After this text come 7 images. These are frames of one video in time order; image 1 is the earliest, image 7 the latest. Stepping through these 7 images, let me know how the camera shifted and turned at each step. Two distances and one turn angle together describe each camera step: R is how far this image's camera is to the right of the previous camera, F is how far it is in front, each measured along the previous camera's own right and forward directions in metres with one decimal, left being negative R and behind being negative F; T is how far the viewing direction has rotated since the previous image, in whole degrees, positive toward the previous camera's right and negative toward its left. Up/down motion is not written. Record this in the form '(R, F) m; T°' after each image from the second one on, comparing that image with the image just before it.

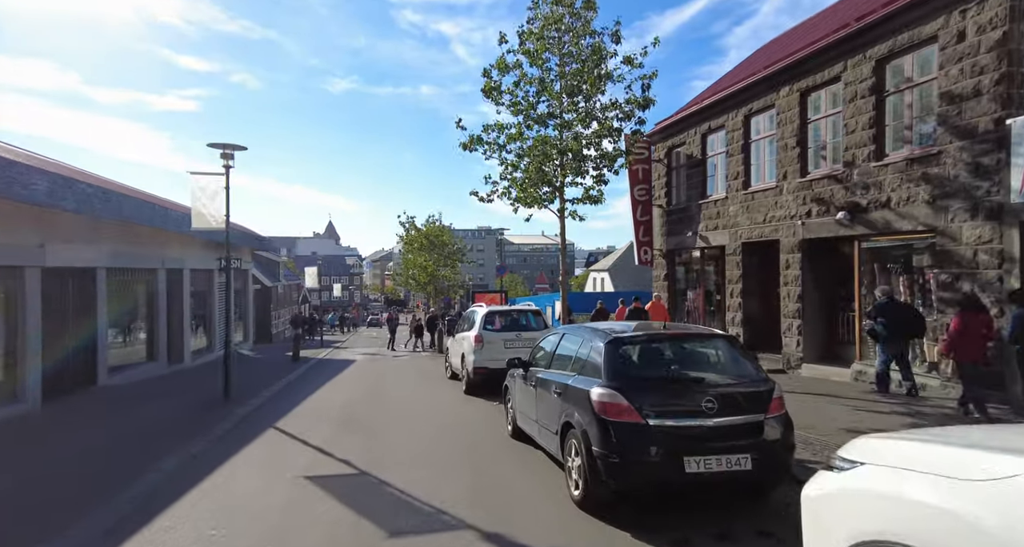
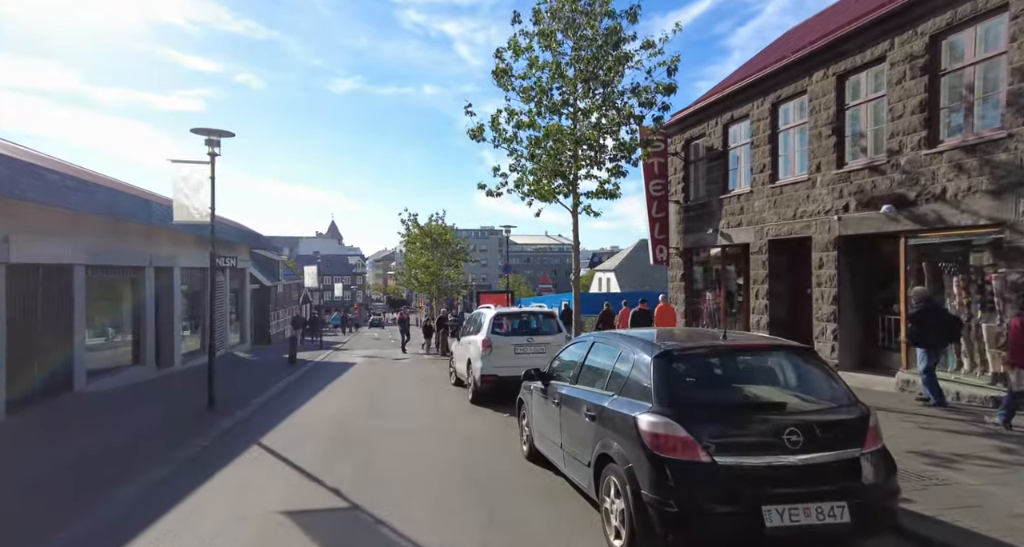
(-0.1, +0.9) m; 0°
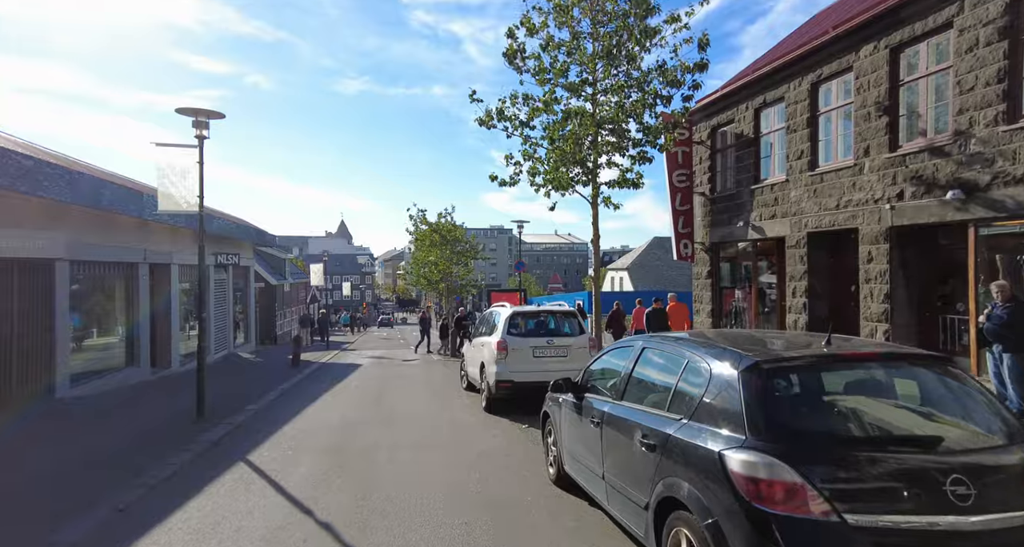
(-0.1, +0.9) m; -1°
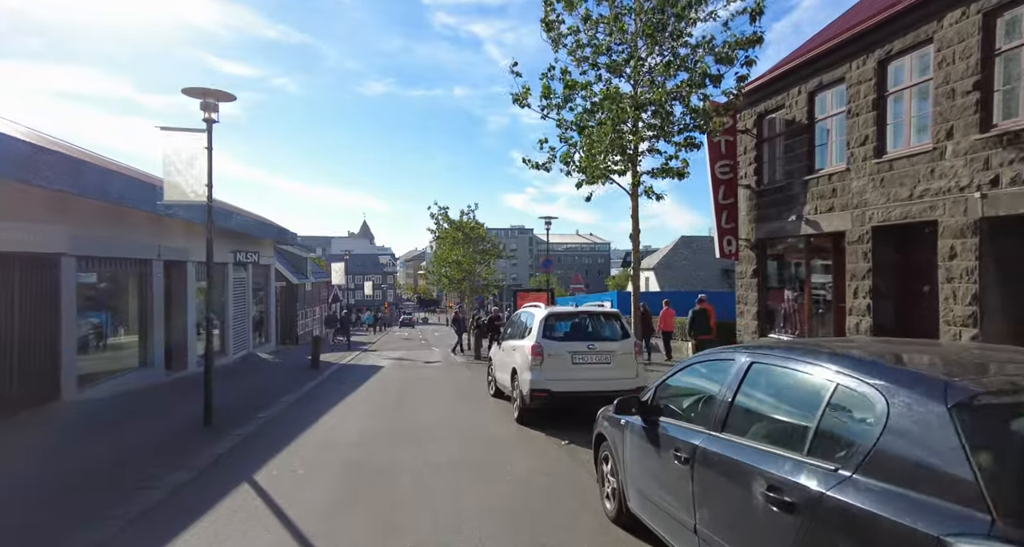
(-0.2, +0.8) m; -2°
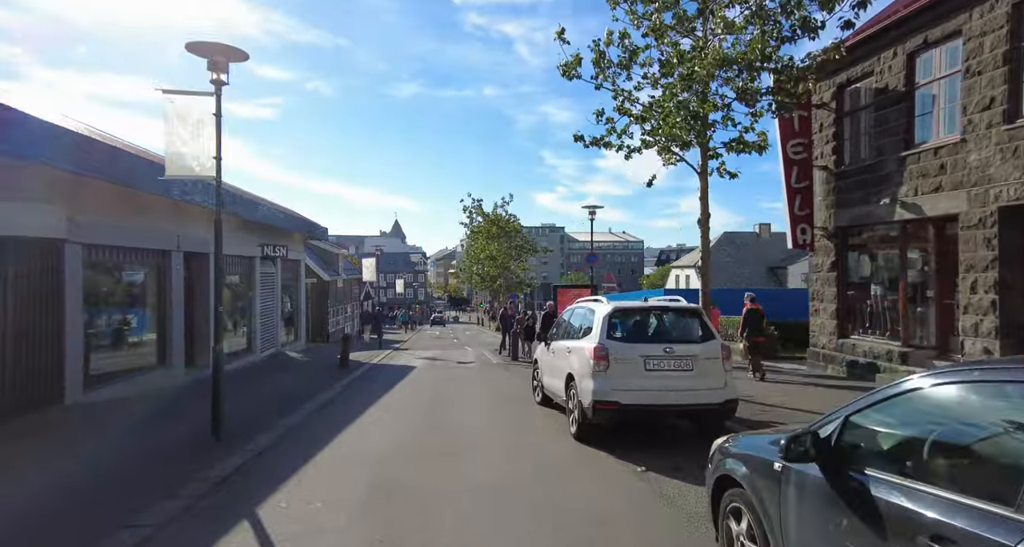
(-0.3, +1.2) m; -3°
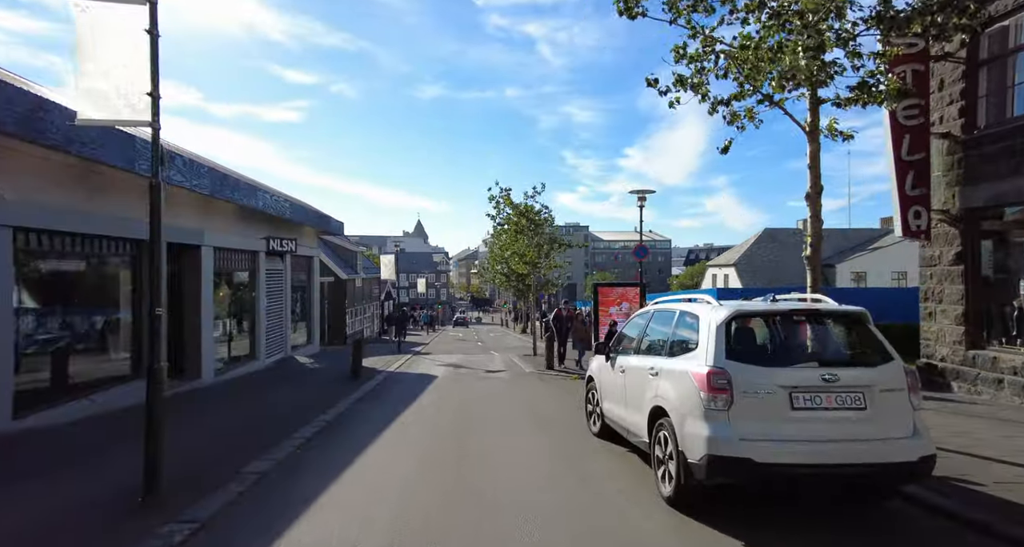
(-0.4, +2.1) m; -2°
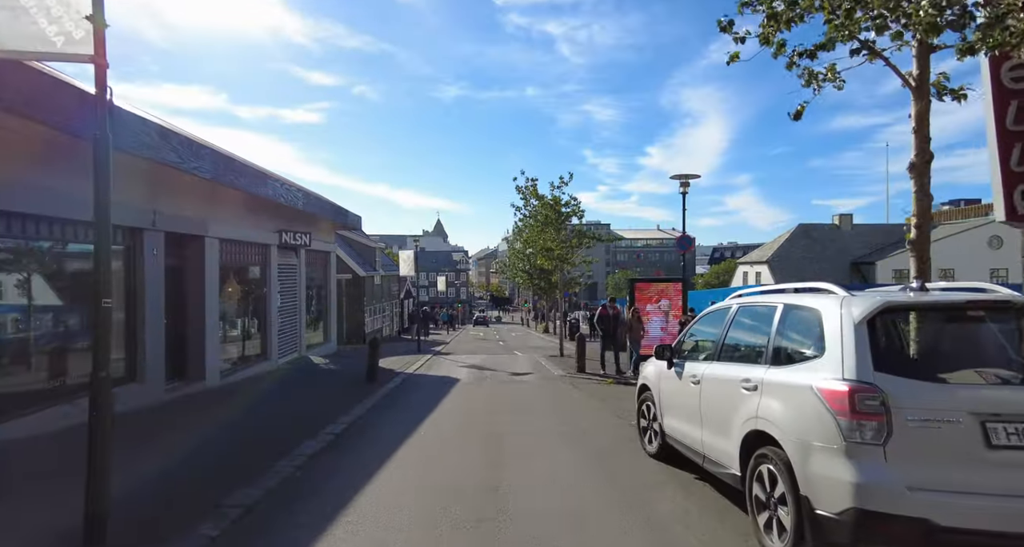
(-0.2, +1.2) m; -2°
